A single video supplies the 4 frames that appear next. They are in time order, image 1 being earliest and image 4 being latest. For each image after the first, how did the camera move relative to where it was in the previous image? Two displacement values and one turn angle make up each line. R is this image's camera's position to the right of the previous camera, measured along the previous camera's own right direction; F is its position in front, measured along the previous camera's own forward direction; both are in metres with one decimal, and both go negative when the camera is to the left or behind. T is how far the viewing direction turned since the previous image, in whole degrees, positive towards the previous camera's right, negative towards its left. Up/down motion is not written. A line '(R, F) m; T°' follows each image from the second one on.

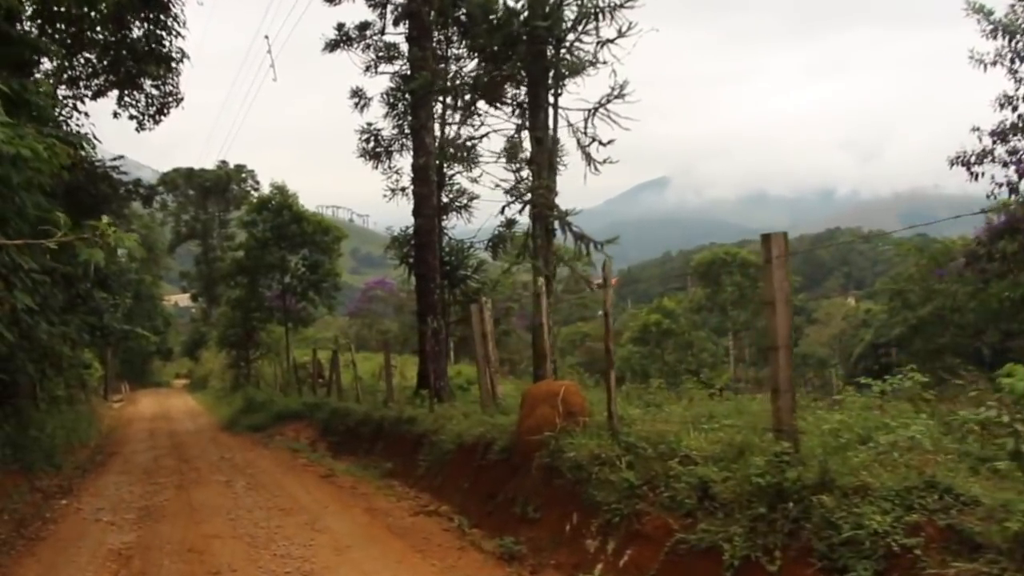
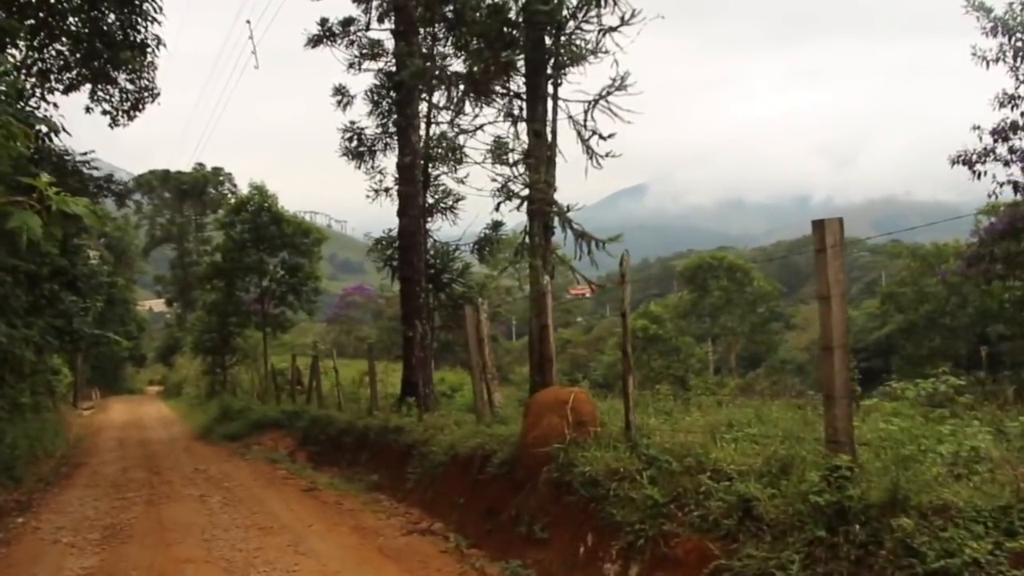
(-0.2, +0.6) m; +1°
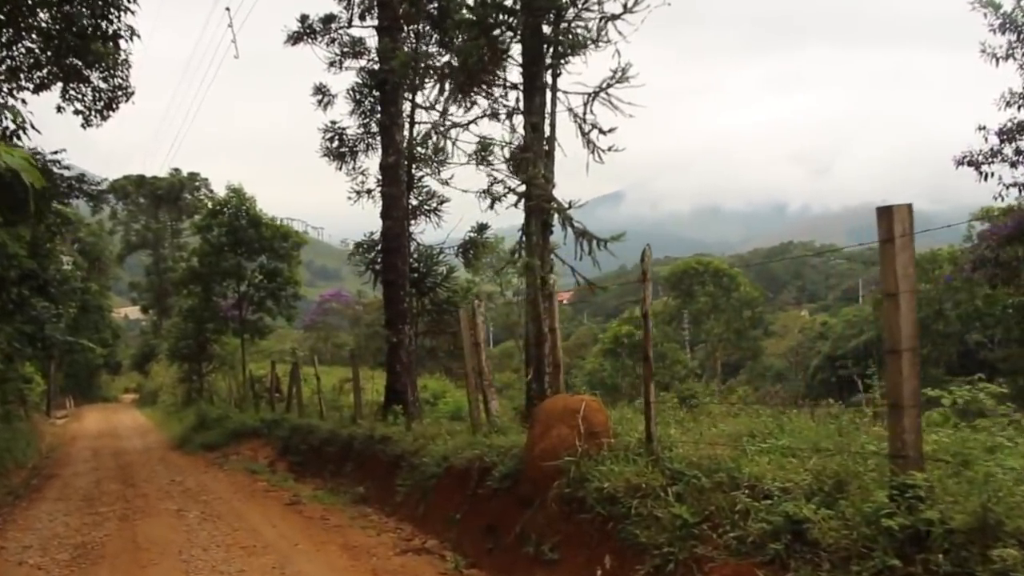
(-0.2, +0.5) m; +1°
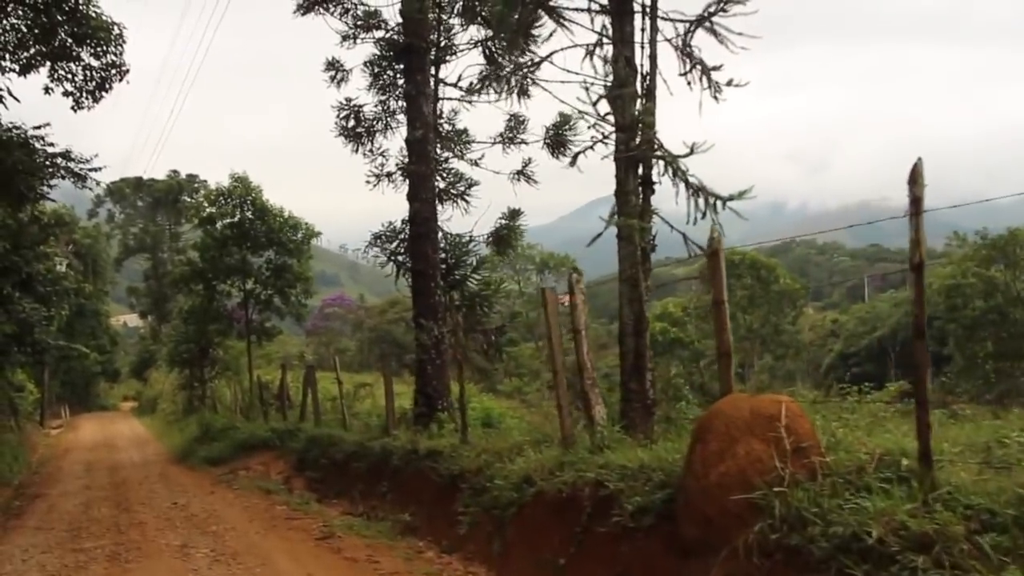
(-0.8, +2.0) m; 0°
